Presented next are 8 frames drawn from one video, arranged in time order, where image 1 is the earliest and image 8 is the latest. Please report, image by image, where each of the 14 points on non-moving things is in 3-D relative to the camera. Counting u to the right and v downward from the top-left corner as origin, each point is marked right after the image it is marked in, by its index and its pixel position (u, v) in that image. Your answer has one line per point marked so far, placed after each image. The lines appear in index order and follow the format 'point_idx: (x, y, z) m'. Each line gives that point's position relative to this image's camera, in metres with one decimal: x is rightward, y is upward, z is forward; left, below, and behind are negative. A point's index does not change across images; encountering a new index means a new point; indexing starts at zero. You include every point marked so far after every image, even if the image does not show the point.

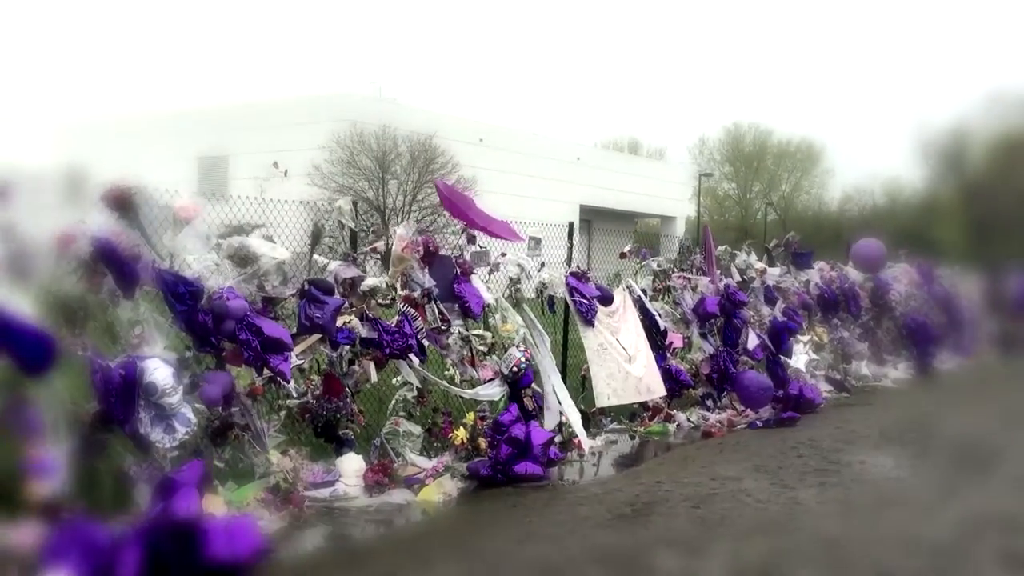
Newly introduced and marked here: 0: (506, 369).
0: (0.0, -0.5, +6.0) m
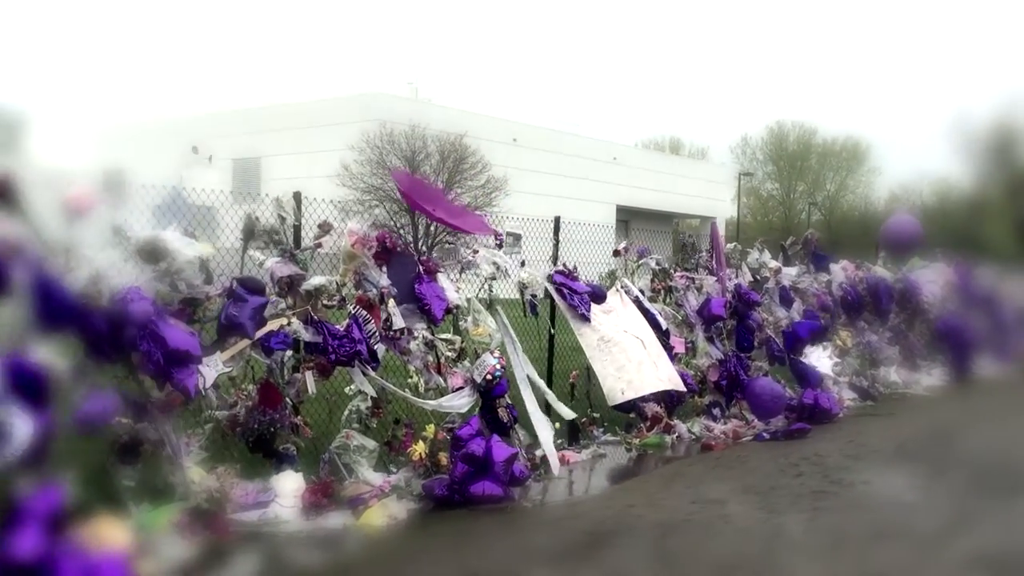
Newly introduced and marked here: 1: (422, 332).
0: (-0.2, -0.5, +5.5) m
1: (-0.5, -0.2, +5.3) m
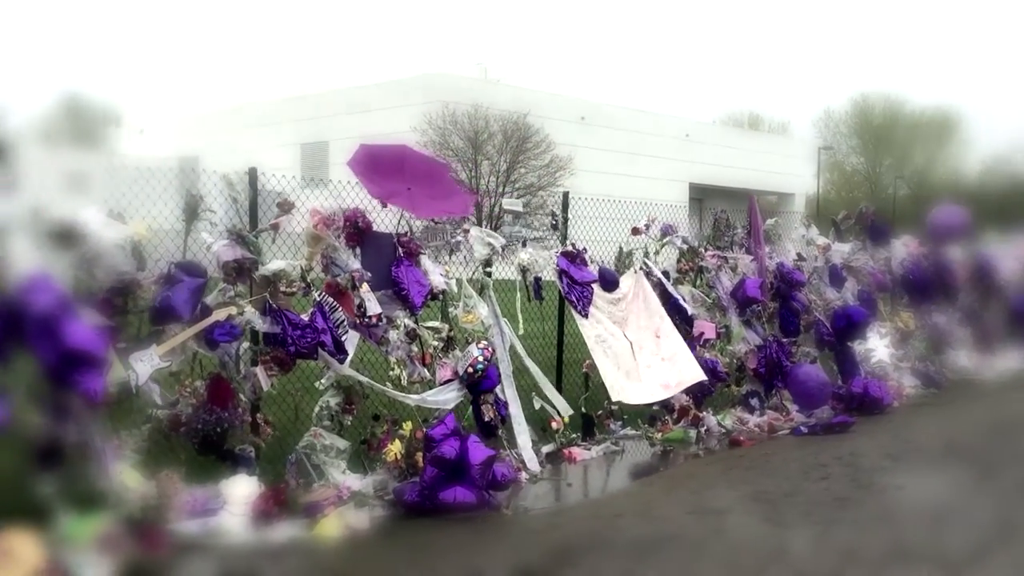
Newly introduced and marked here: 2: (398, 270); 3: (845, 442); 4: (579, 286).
0: (-0.2, -0.4, +5.0) m
1: (-0.5, -0.2, +4.9) m
2: (-0.6, +0.1, +4.8) m
3: (+2.0, -0.9, +5.8) m
4: (+0.3, 0.0, +5.7) m
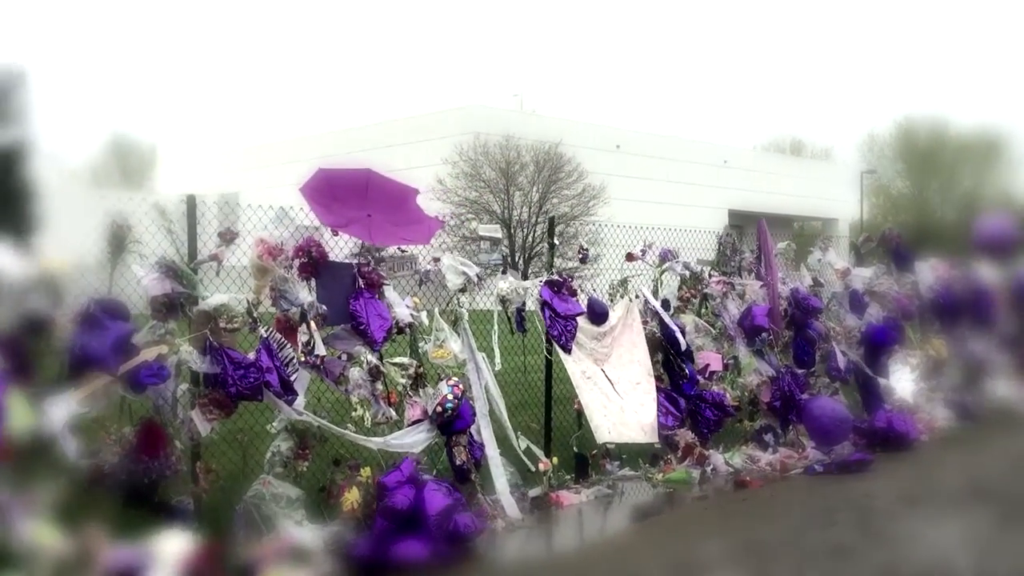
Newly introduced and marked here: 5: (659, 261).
0: (-0.4, -0.6, +4.6) m
1: (-0.7, -0.3, +4.5) m
2: (-0.7, -0.1, +4.5) m
3: (+1.9, -1.1, +5.4) m
4: (+0.2, -0.2, +5.3) m
5: (+1.0, +0.2, +6.6) m
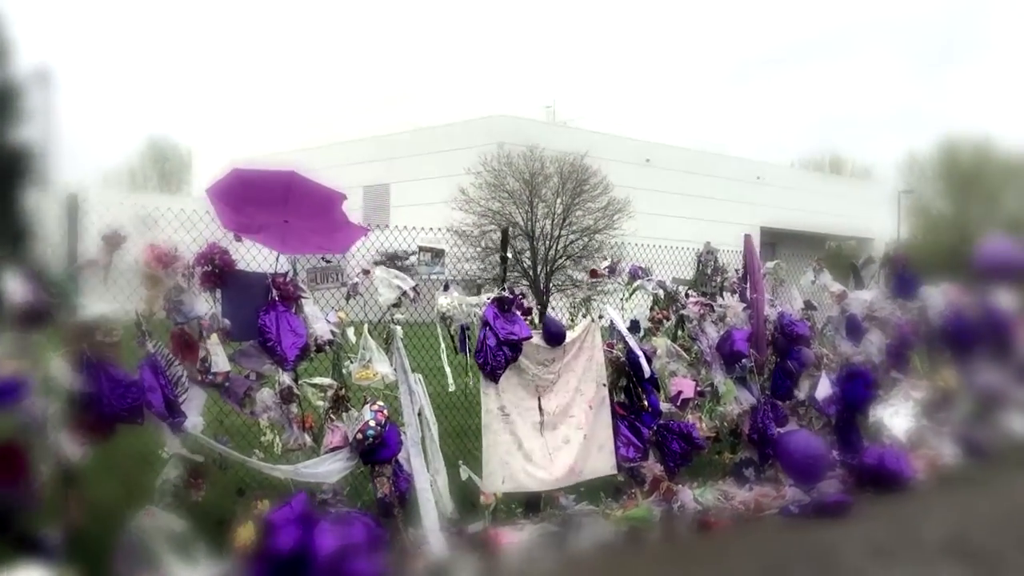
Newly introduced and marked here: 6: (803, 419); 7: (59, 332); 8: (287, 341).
0: (-0.7, -0.6, +4.2) m
1: (-1.0, -0.4, +4.1) m
2: (-1.0, -0.1, +4.0) m
3: (+1.6, -1.2, +4.9) m
4: (0.0, -0.3, +4.9) m
5: (+0.8, +0.1, +6.2) m
6: (+2.0, -0.9, +6.7) m
7: (-1.6, -0.2, +3.5) m
8: (-0.9, -0.2, +4.0) m
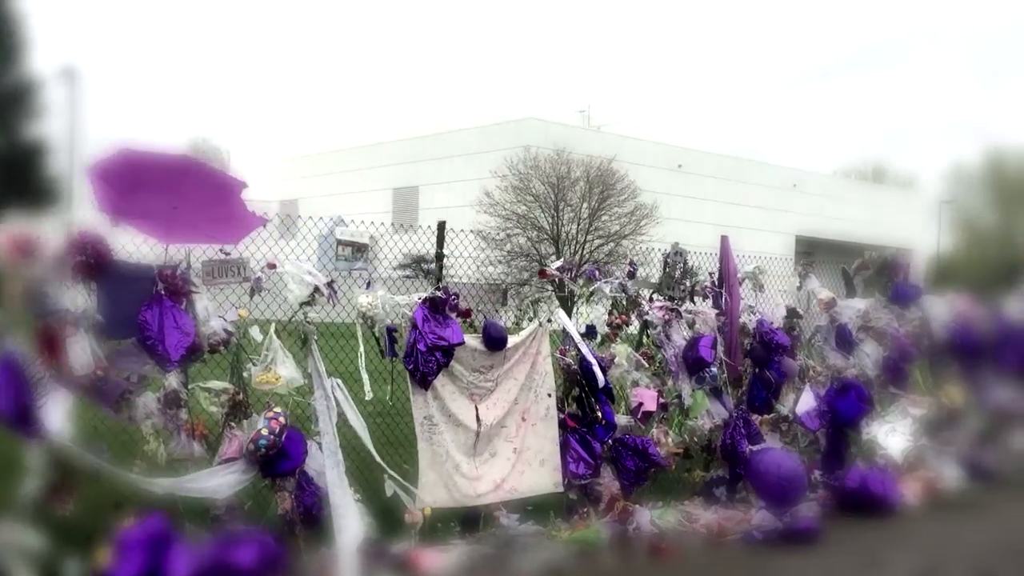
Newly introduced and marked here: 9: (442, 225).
0: (-1.0, -0.6, +3.8) m
1: (-1.3, -0.3, +3.7) m
2: (-1.4, -0.1, +3.7) m
3: (+1.3, -1.2, +4.4) m
4: (-0.4, -0.3, +4.5) m
5: (+0.5, 0.0, +5.7) m
6: (+1.7, -0.9, +6.2) m
7: (-2.0, -0.1, +3.2) m
8: (-1.3, -0.2, +3.7) m
9: (-0.3, +0.3, +4.8) m
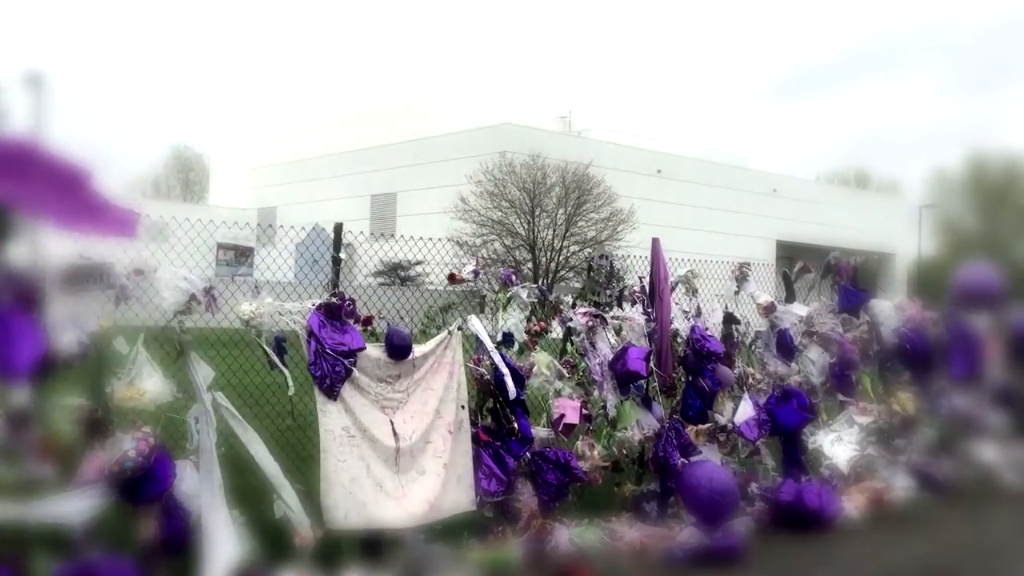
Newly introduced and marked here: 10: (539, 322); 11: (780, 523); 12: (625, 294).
0: (-1.5, -0.6, +3.5) m
1: (-1.8, -0.4, +3.4) m
2: (-1.8, -0.1, +3.4) m
3: (+0.8, -1.2, +4.1) m
4: (-0.8, -0.3, +4.2) m
5: (+0.1, 0.0, +5.4) m
6: (+1.3, -1.0, +5.9) m
7: (-2.4, -0.1, +2.9) m
8: (-1.7, -0.2, +3.4) m
9: (-0.8, +0.3, +4.5) m
10: (+0.2, -0.2, +5.5) m
11: (+1.5, -1.3, +5.4) m
12: (+0.7, 0.0, +5.9) m
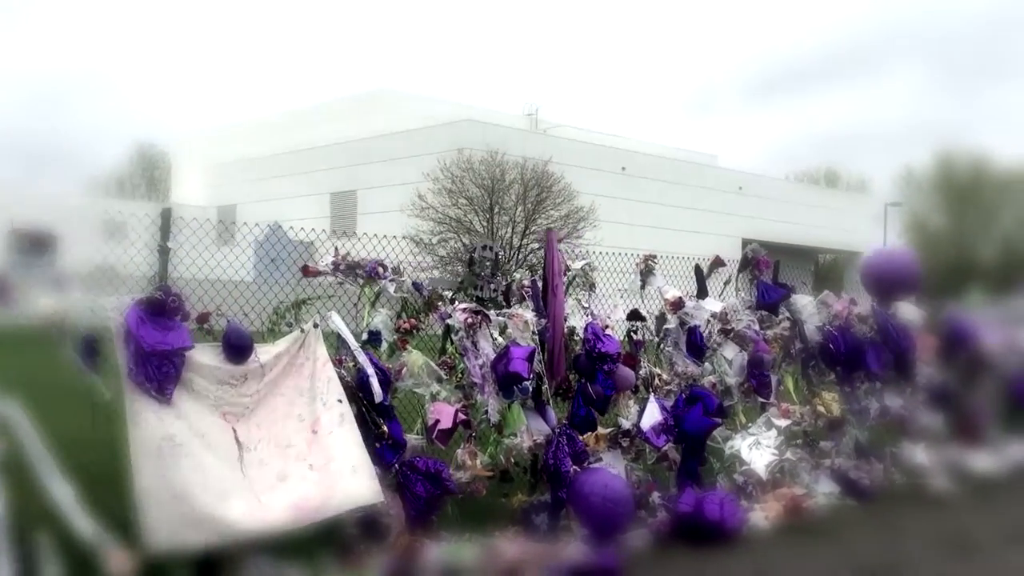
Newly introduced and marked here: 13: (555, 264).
0: (-2.0, -0.6, +3.0) m
1: (-2.3, -0.3, +2.9) m
2: (-2.4, -0.1, +2.9) m
3: (+0.2, -1.2, +3.7) m
4: (-1.4, -0.3, +3.7) m
5: (-0.6, 0.0, +5.0) m
6: (+0.6, -0.9, +5.5) m
7: (-3.0, -0.1, +2.4) m
8: (-2.3, -0.2, +2.9) m
9: (-1.4, +0.3, +4.0) m
10: (-0.4, -0.2, +5.0) m
11: (+0.8, -1.3, +5.0) m
12: (+0.1, 0.0, +5.4) m
13: (+0.3, +0.1, +5.3) m
